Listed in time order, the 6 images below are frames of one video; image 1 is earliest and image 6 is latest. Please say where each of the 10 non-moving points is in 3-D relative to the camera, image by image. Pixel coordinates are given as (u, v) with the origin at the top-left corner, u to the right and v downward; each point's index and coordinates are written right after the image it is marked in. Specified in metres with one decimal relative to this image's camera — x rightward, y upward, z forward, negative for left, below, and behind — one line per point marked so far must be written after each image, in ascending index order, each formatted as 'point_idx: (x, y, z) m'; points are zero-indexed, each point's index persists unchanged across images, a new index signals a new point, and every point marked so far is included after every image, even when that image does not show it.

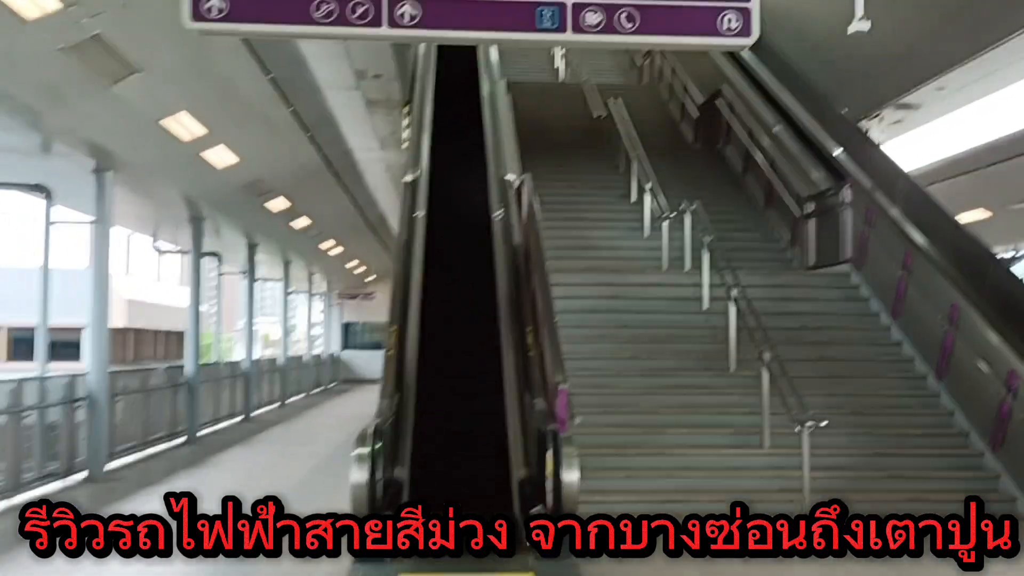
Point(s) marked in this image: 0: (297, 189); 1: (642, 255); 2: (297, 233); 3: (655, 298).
0: (-3.0, +1.4, +10.8) m
1: (+1.5, +0.4, +8.9) m
2: (-3.8, +1.0, +13.6) m
3: (+1.4, -0.1, +7.6) m
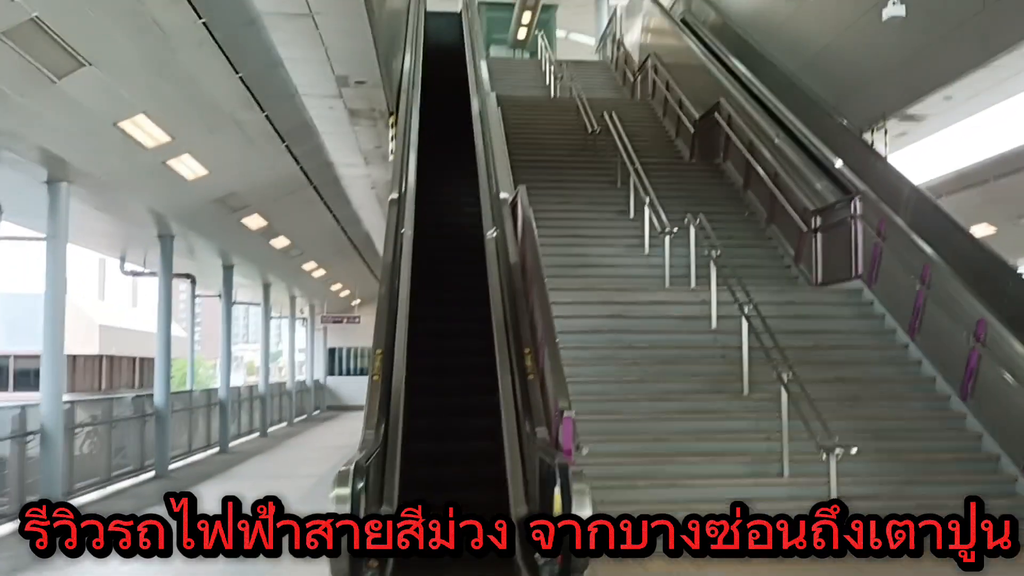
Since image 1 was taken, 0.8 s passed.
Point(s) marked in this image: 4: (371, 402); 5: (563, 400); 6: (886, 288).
0: (-3.1, +1.1, +10.3) m
1: (+1.4, +0.2, +8.4) m
2: (-4.0, +0.6, +13.0) m
3: (+1.3, -0.3, +7.0) m
4: (-1.0, -0.8, +5.7) m
5: (+0.3, -0.7, +5.0) m
6: (+3.5, 0.0, +7.1) m
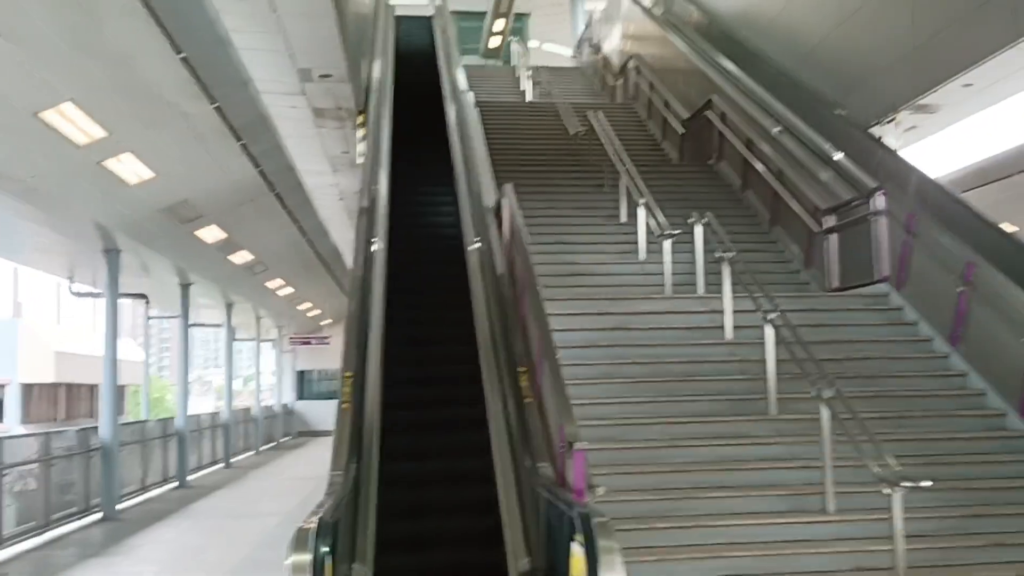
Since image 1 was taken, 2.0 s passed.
0: (-3.3, +0.9, +9.4) m
1: (+1.3, +0.1, +7.6) m
2: (-4.3, +0.3, +12.1) m
3: (+1.3, -0.3, +6.2) m
4: (-1.1, -0.9, +4.8) m
5: (+0.3, -0.8, +4.2) m
6: (+3.4, 0.0, +6.4) m
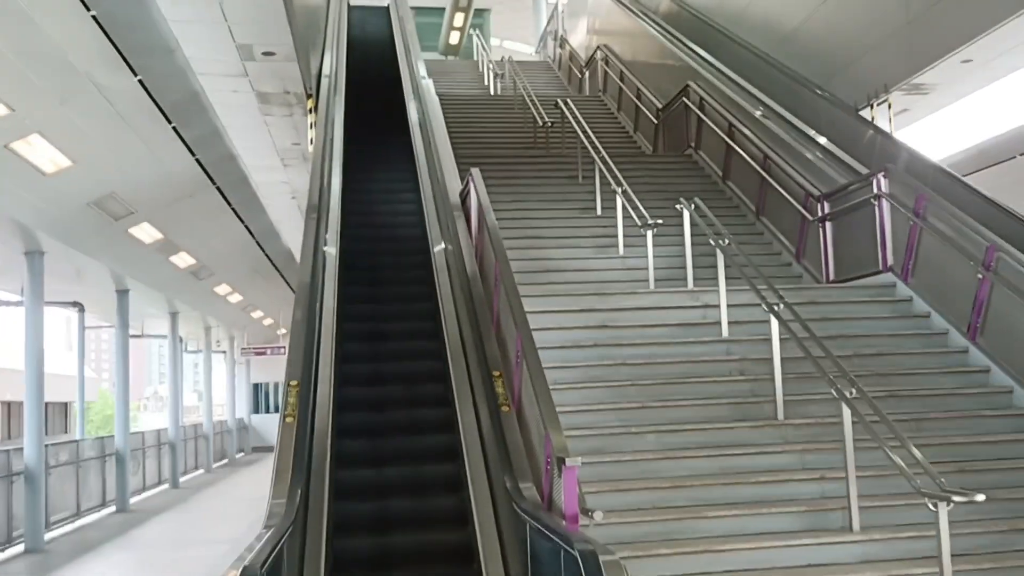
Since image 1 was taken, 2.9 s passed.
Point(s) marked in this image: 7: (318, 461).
0: (-3.7, +0.8, +8.5) m
1: (+1.0, +0.1, +7.0) m
2: (-4.8, +0.2, +11.2) m
3: (+1.0, -0.3, +5.6) m
4: (-1.2, -0.9, +4.0) m
5: (+0.2, -0.7, +3.6) m
6: (+3.1, +0.1, +5.9) m
7: (-1.1, -1.0, +4.5) m
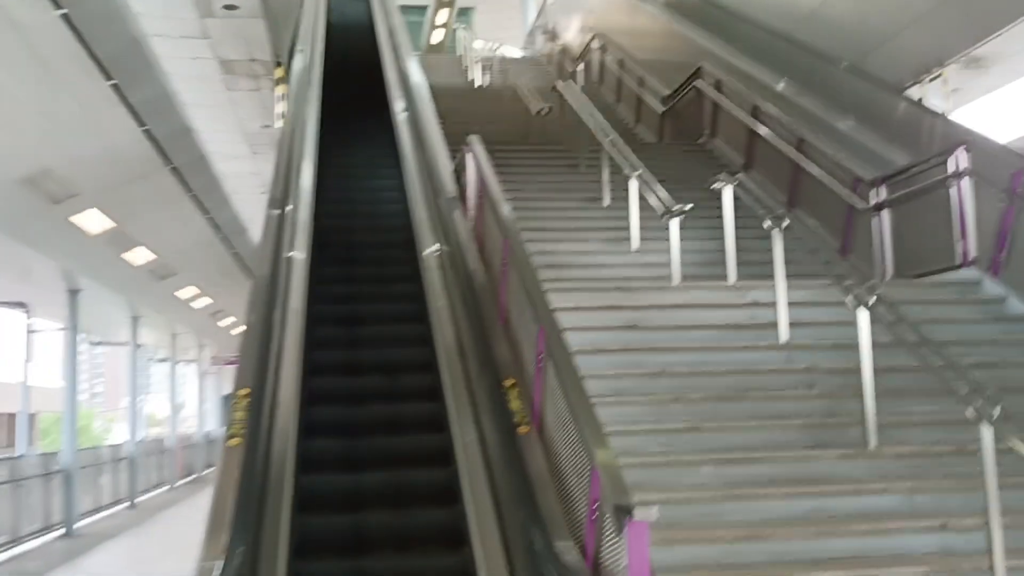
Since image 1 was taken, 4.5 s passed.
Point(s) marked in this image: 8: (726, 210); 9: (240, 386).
0: (-3.7, +0.9, +7.4) m
1: (+1.0, +0.2, +5.9) m
2: (-4.8, +0.2, +10.0) m
3: (+1.1, -0.2, +4.6) m
4: (-1.1, -0.8, +2.9) m
5: (+0.3, -0.6, +2.5) m
6: (+3.2, +0.1, +4.9) m
7: (-1.1, -0.9, +3.4) m
8: (+1.4, +0.5, +5.0) m
9: (-1.2, -0.4, +3.4) m
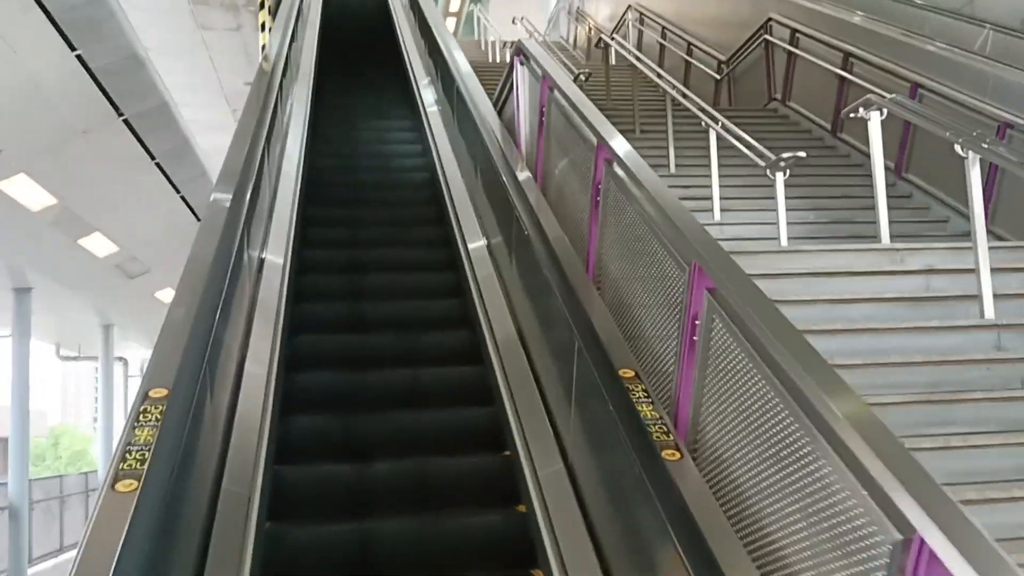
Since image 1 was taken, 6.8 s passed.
0: (-3.4, +0.9, +6.0) m
1: (+1.3, +0.3, +4.6) m
2: (-4.5, +0.2, +8.6) m
3: (+1.4, 0.0, +3.2) m
4: (-0.8, -0.6, +1.5) m
5: (+0.6, -0.4, +1.1) m
6: (+3.5, +0.3, +3.5) m
7: (-0.7, -0.7, +2.0) m
8: (+1.7, +0.7, +3.7) m
9: (-0.9, -0.2, +2.0) m
